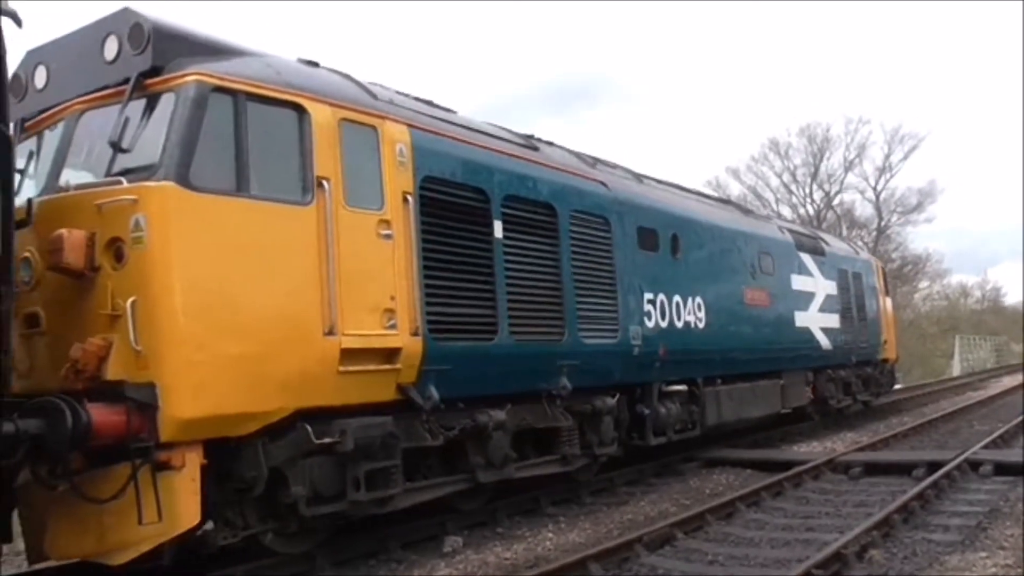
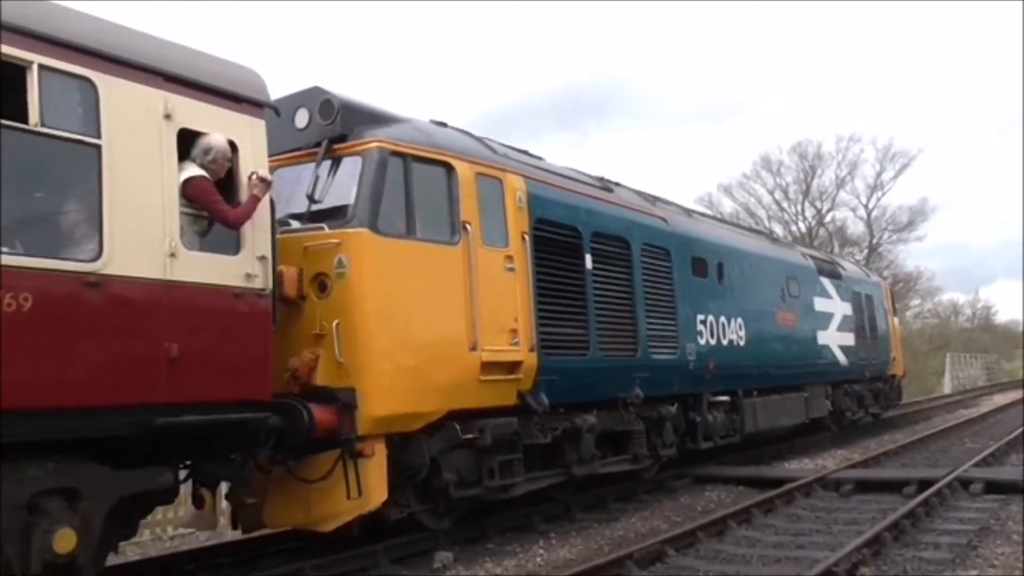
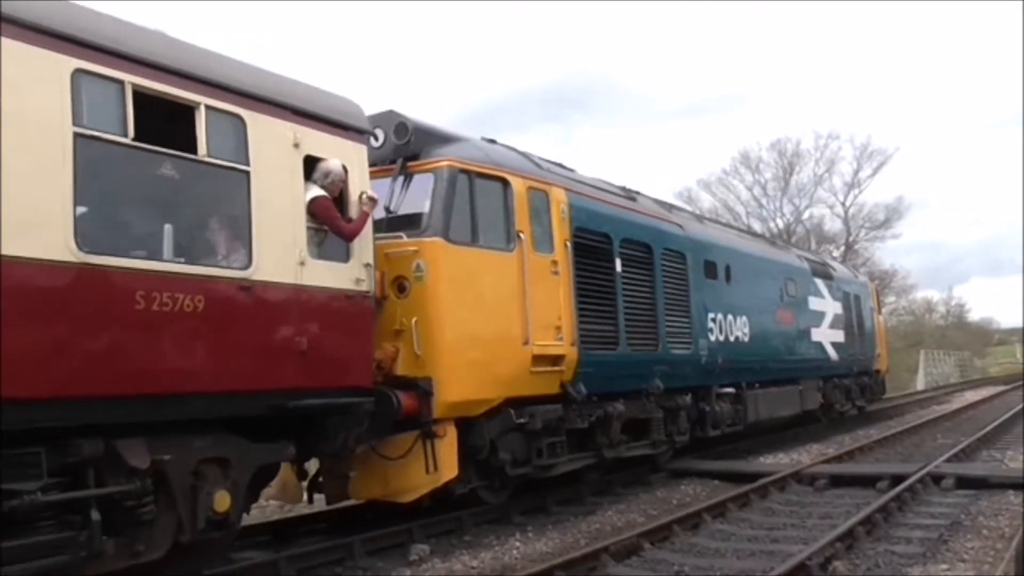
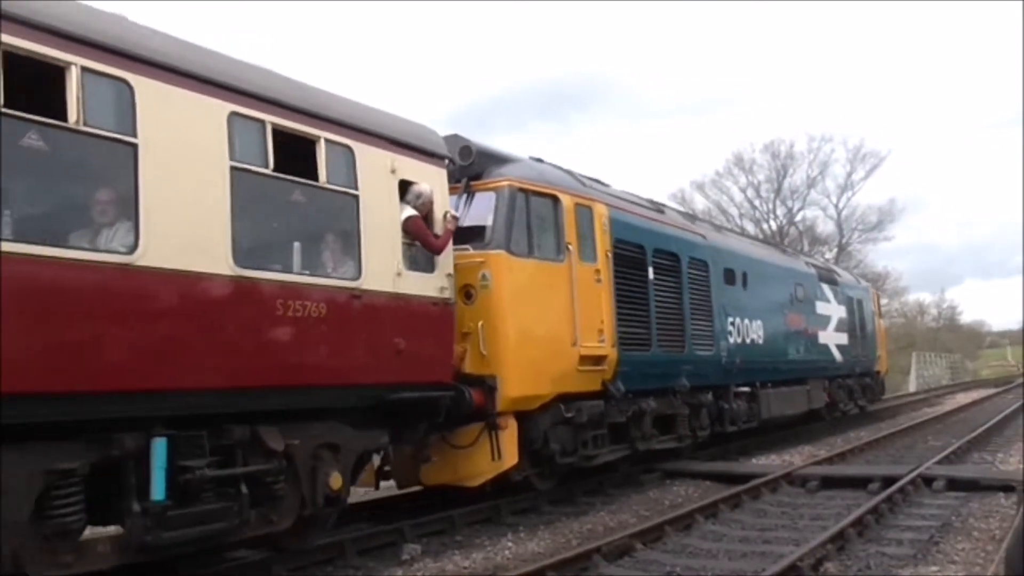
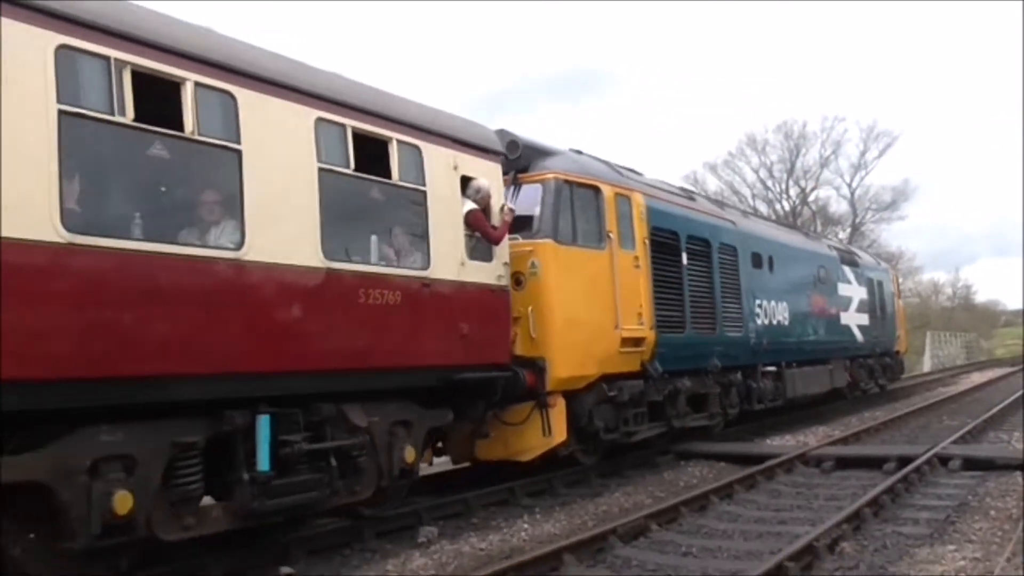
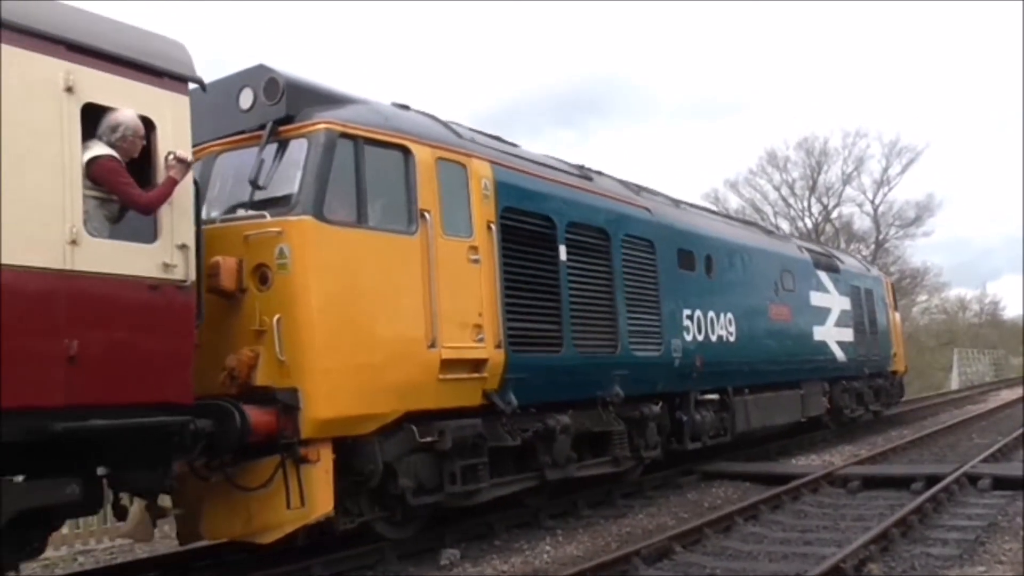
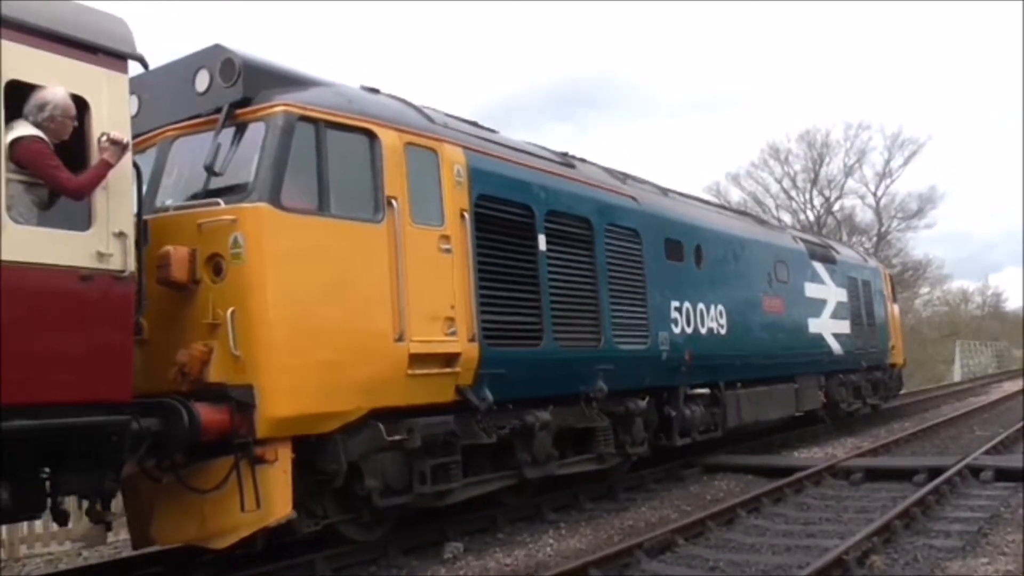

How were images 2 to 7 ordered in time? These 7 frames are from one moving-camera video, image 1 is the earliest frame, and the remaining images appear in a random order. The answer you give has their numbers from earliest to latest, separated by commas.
7, 6, 2, 3, 4, 5
